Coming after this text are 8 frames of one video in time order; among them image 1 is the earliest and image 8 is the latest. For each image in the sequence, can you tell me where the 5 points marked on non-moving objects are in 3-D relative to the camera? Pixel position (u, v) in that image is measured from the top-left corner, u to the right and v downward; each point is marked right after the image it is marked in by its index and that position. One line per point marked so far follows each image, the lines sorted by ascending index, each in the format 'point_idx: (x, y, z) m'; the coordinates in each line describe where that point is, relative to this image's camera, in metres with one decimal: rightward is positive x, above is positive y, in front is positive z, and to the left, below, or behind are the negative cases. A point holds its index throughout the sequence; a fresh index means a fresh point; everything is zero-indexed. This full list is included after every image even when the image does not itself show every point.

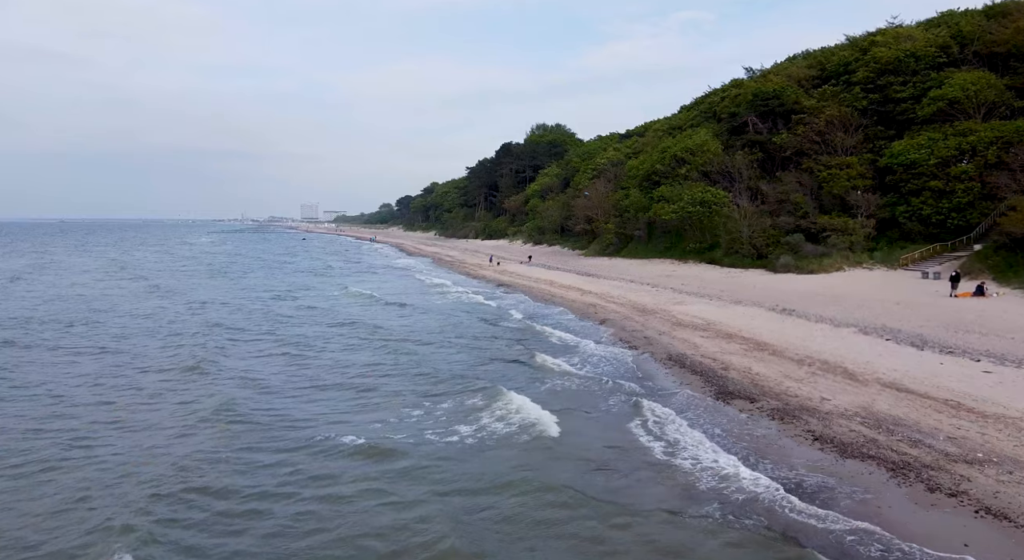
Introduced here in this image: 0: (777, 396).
0: (+4.2, -1.8, +10.2) m
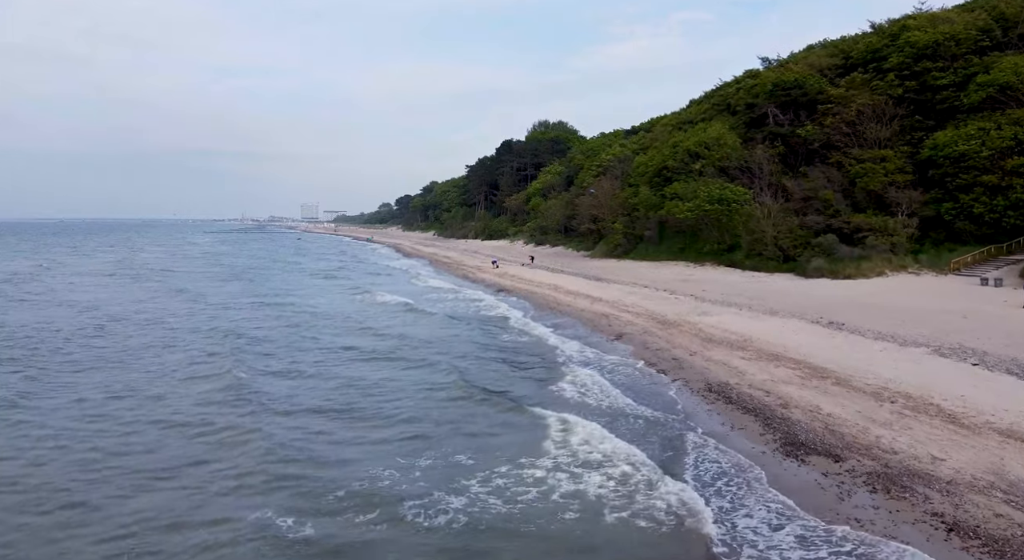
0: (+4.2, -2.0, +7.7) m
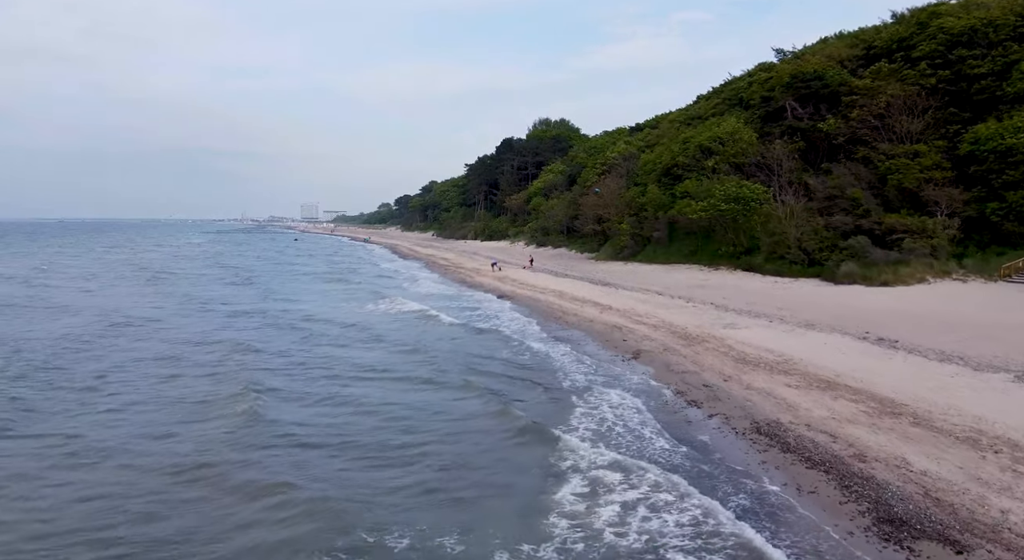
0: (+4.2, -2.2, +5.7) m
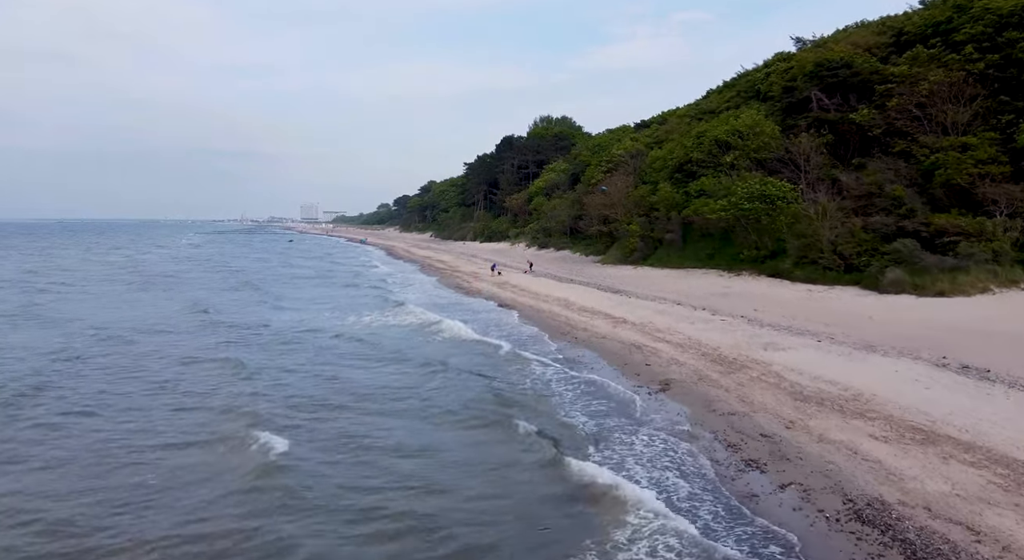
0: (+4.2, -2.5, +3.2) m
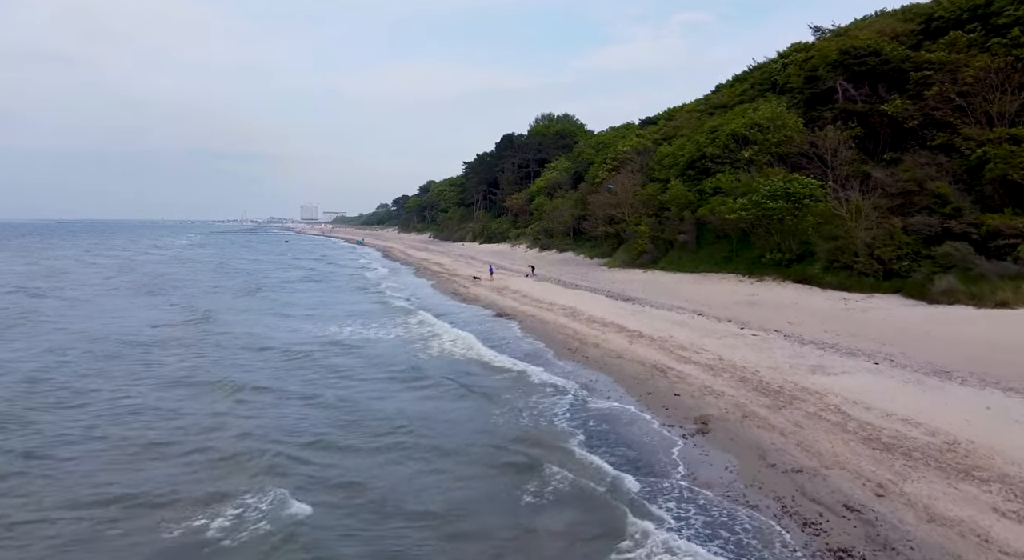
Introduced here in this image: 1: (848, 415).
0: (+4.2, -2.7, +1.0) m
1: (+4.6, -1.9, +9.0) m
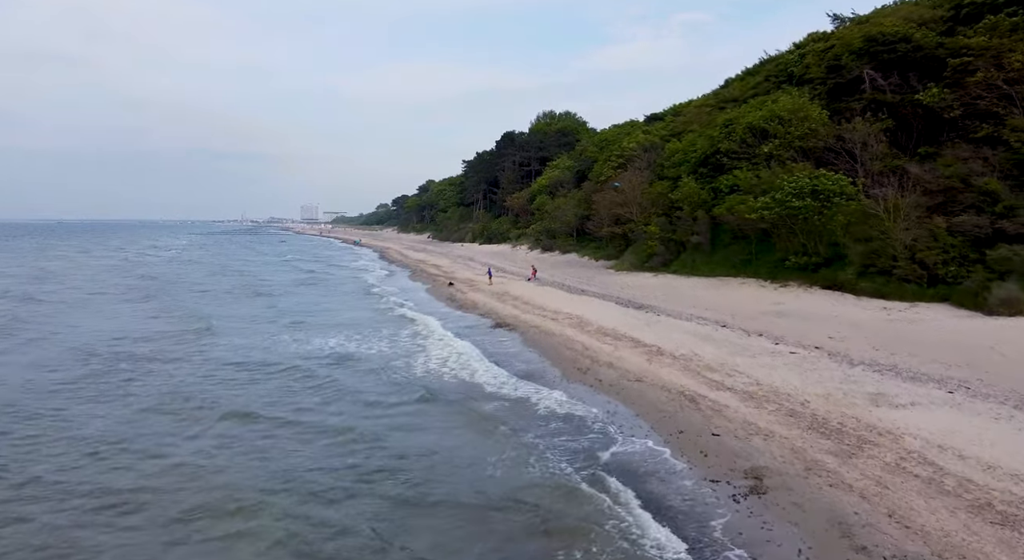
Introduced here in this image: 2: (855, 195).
0: (+4.2, -2.8, -0.9) m
1: (+4.6, -2.0, +7.1) m
2: (+10.2, +2.5, +19.4) m
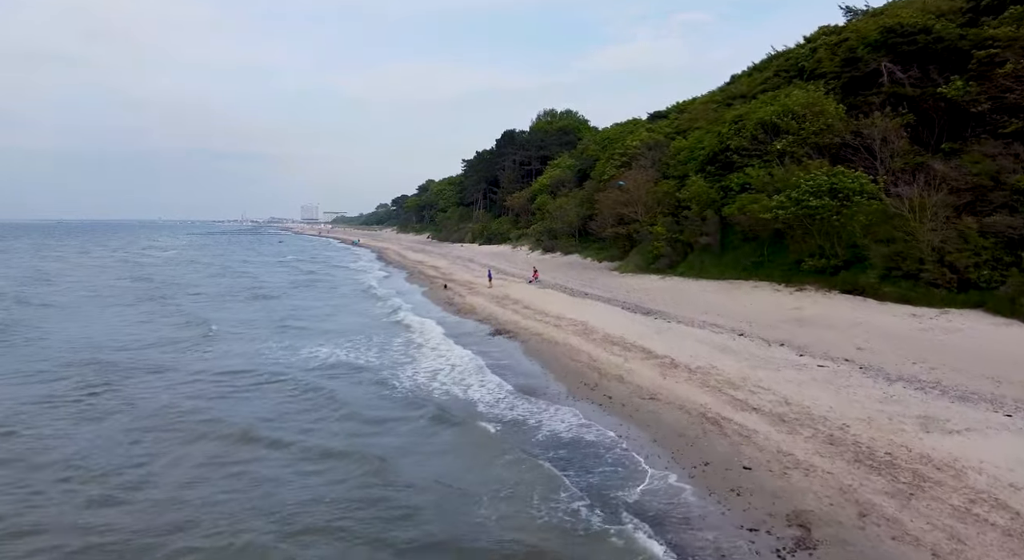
0: (+4.2, -2.9, -2.0) m
1: (+4.6, -2.1, +6.0) m
2: (+10.2, +2.4, +18.3) m
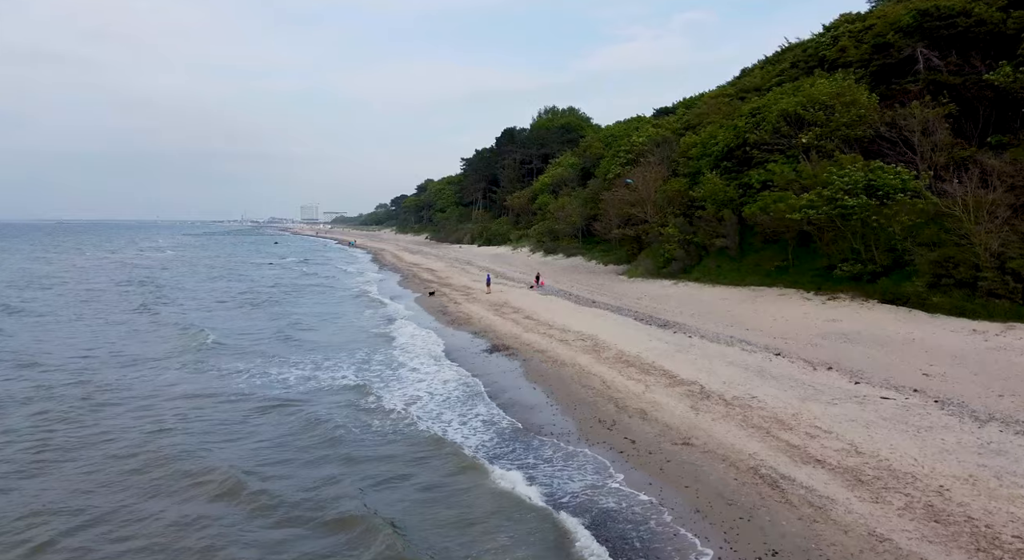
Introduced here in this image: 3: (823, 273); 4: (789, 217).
0: (+4.2, -3.2, -3.9) m
1: (+4.6, -2.3, +4.1) m
2: (+10.2, +2.2, +16.3) m
3: (+8.8, +0.2, +18.3) m
4: (+8.1, +1.8, +18.9) m
